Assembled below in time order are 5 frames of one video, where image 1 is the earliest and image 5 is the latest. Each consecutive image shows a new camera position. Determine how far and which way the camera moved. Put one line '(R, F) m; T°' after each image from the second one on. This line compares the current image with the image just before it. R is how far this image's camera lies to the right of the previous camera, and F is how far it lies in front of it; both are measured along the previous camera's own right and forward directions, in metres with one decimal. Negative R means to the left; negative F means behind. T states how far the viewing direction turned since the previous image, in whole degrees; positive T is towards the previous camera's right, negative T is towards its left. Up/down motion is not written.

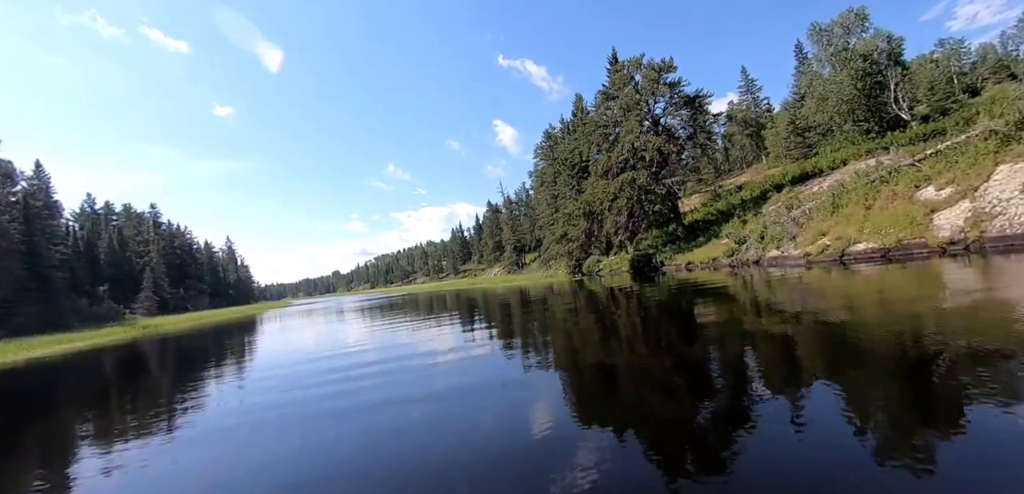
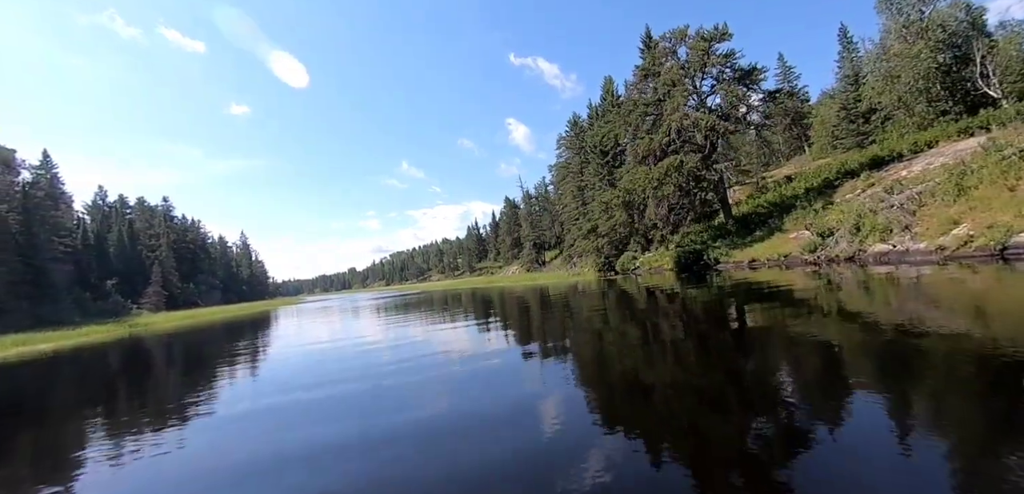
(-0.3, +1.2) m; -2°
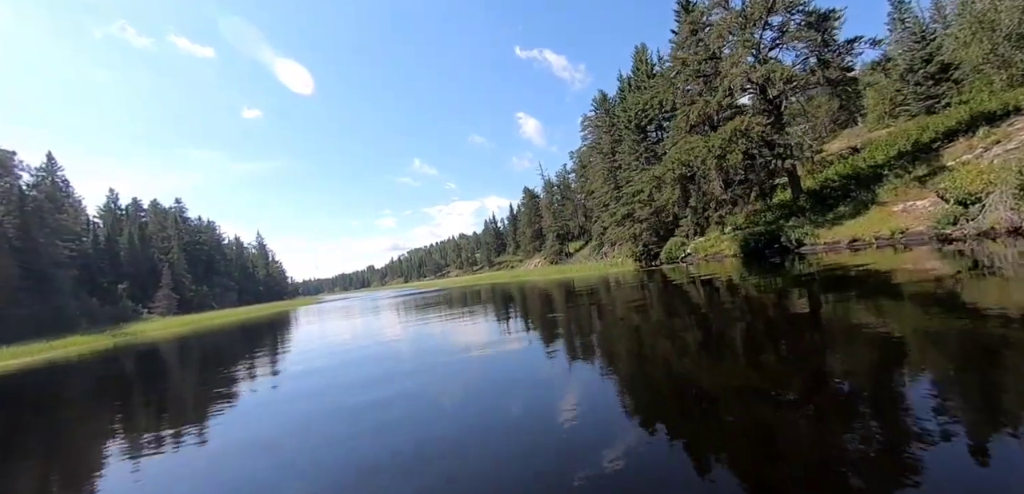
(-0.3, +1.3) m; -2°
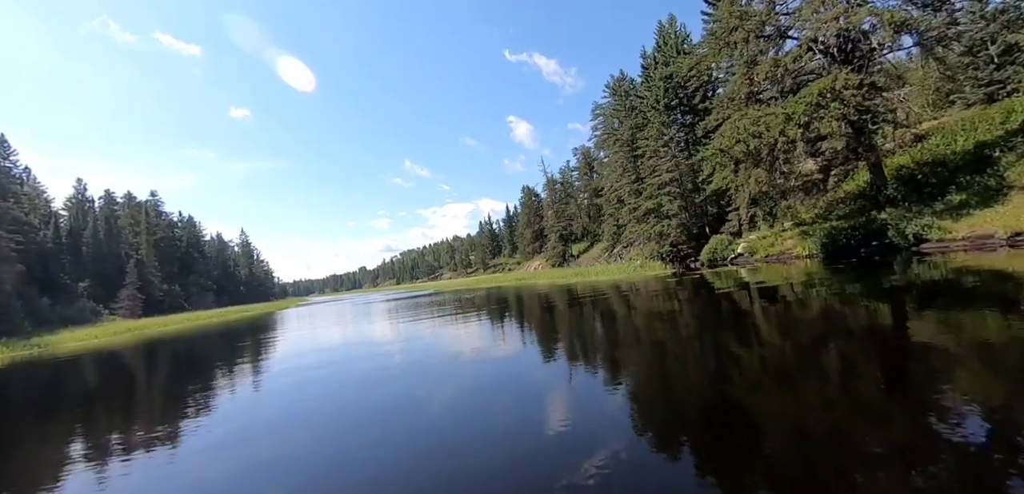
(-0.3, +1.6) m; +1°
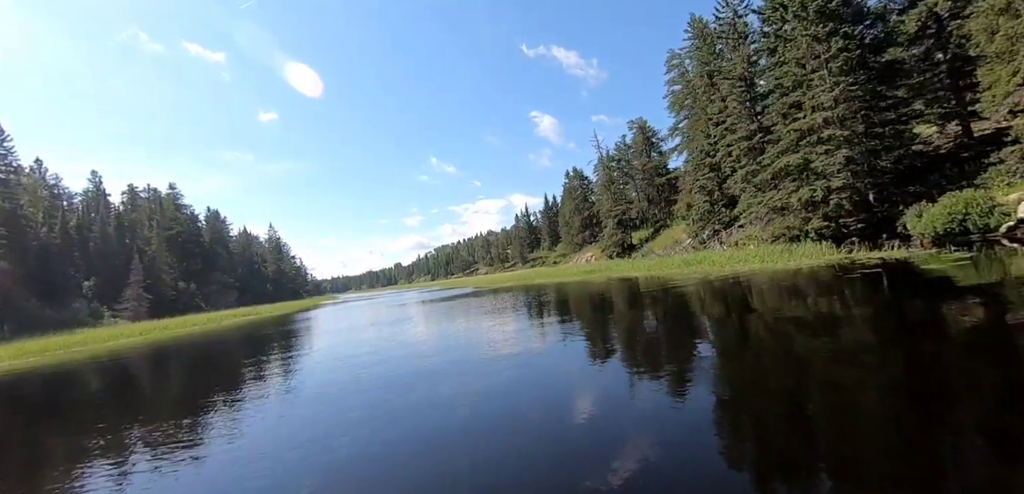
(-0.7, +2.9) m; -4°
